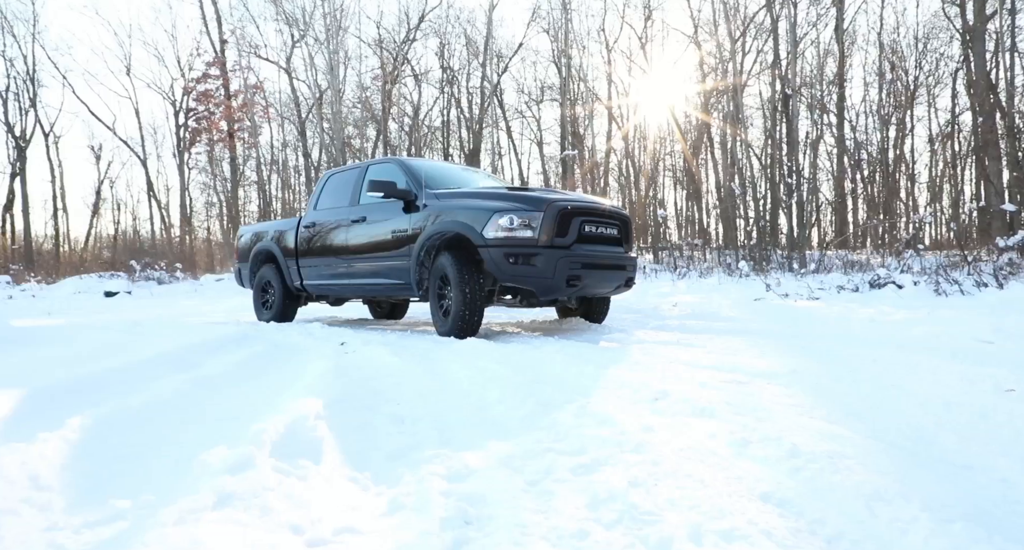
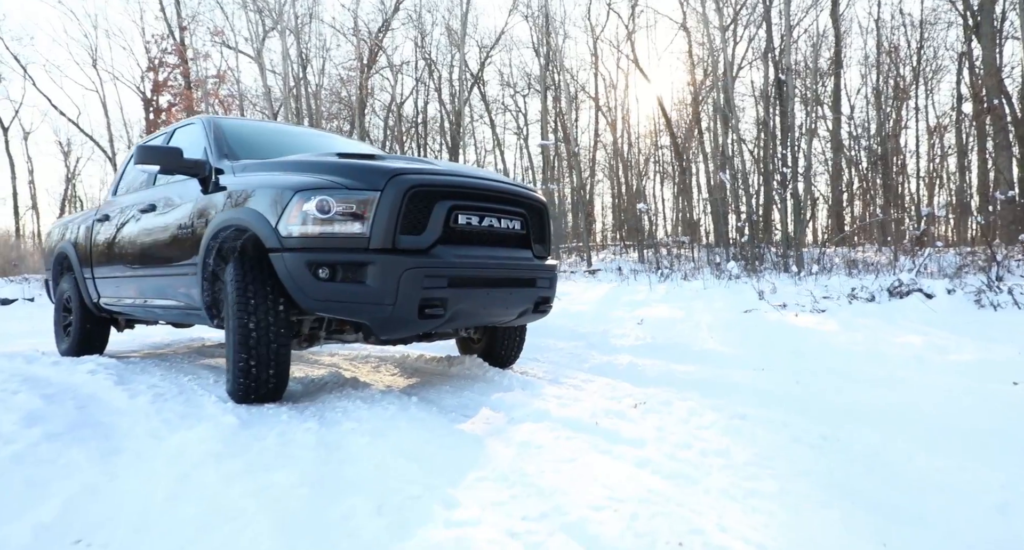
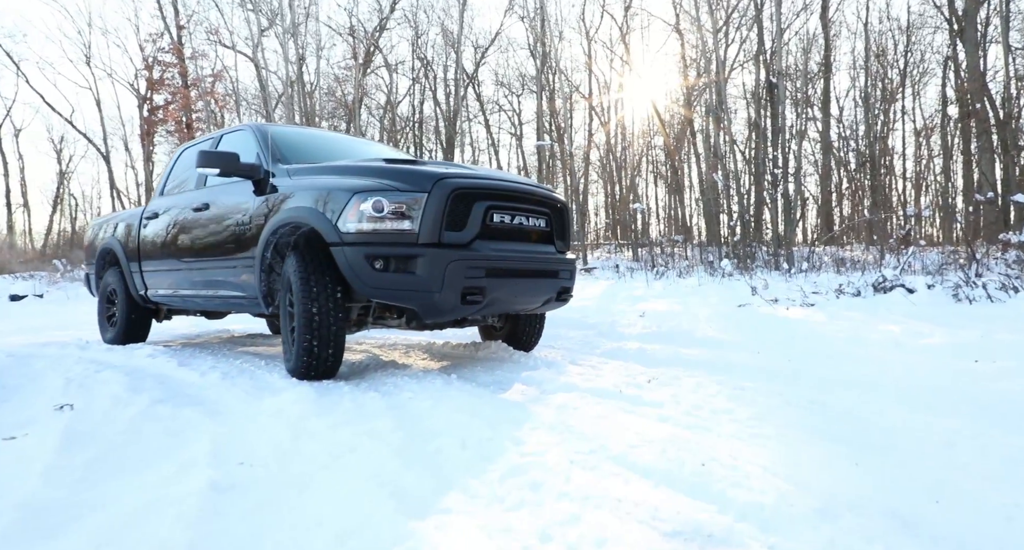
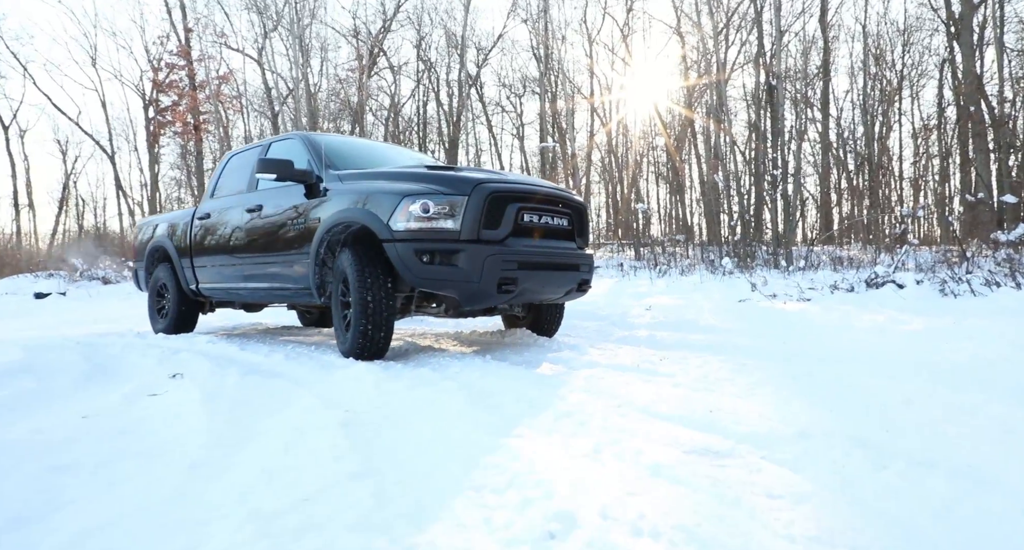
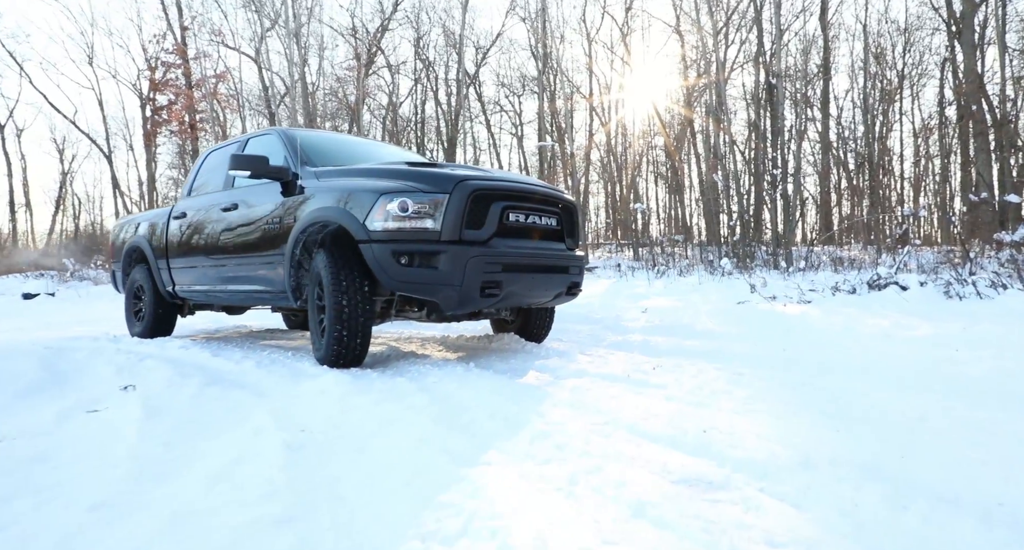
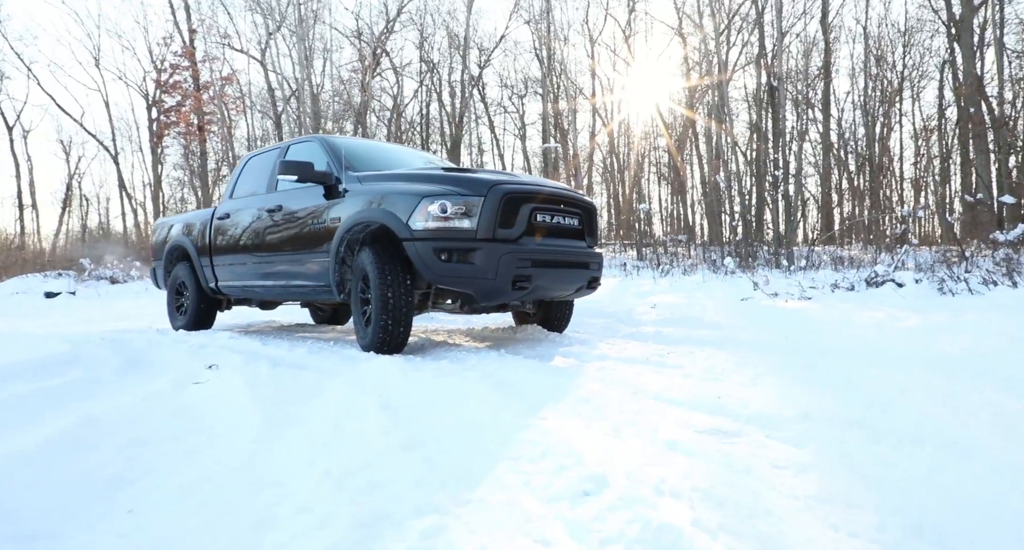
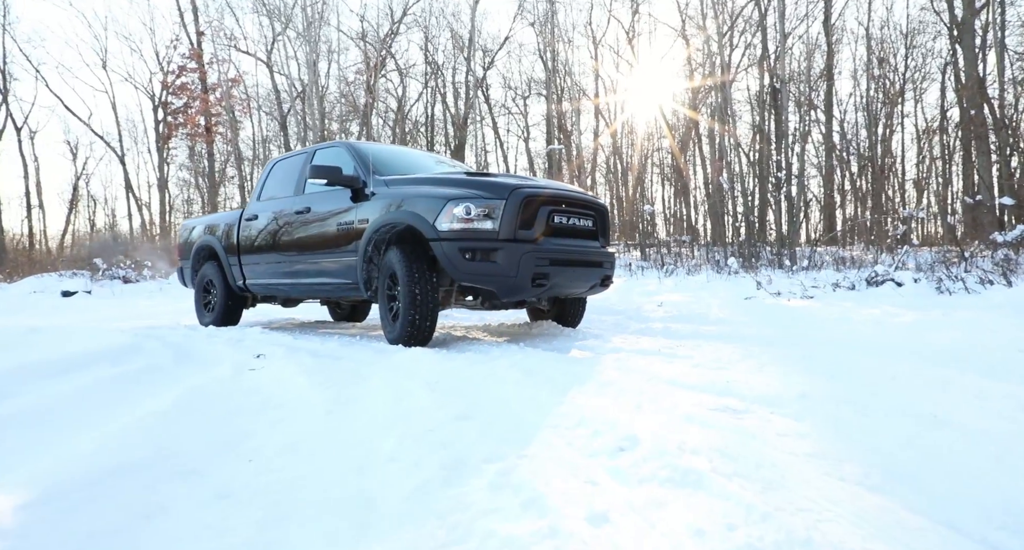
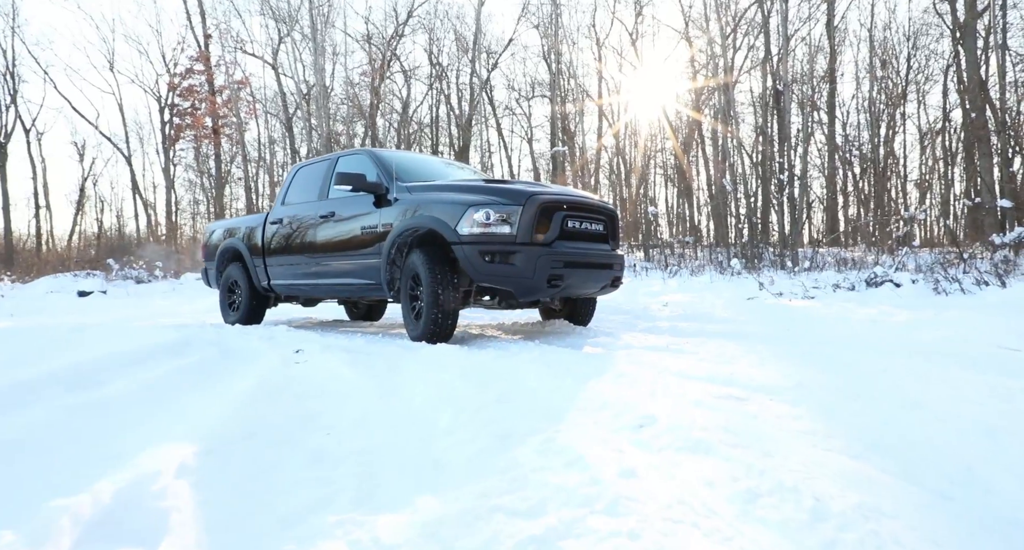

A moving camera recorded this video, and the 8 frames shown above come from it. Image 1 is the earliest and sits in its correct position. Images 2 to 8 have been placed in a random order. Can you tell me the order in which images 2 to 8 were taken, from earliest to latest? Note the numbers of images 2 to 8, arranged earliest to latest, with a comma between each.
8, 7, 6, 4, 5, 3, 2
